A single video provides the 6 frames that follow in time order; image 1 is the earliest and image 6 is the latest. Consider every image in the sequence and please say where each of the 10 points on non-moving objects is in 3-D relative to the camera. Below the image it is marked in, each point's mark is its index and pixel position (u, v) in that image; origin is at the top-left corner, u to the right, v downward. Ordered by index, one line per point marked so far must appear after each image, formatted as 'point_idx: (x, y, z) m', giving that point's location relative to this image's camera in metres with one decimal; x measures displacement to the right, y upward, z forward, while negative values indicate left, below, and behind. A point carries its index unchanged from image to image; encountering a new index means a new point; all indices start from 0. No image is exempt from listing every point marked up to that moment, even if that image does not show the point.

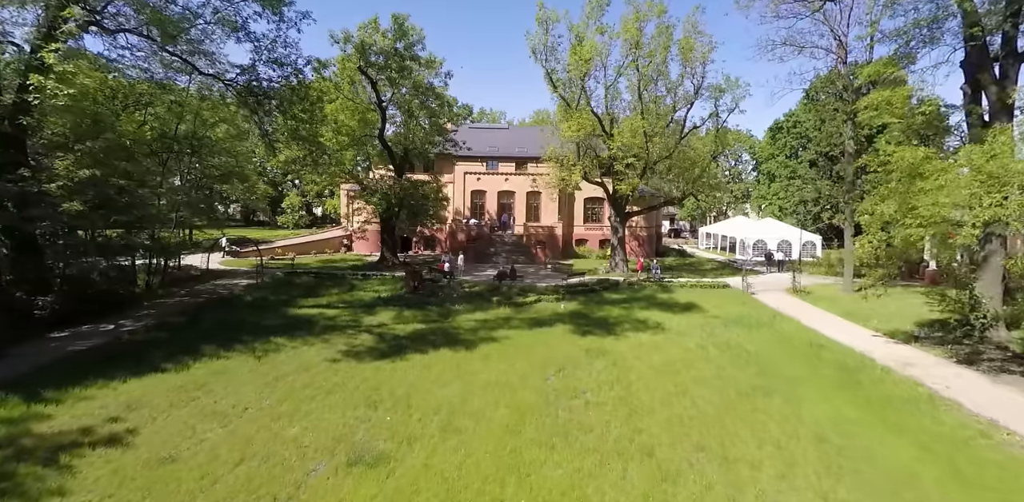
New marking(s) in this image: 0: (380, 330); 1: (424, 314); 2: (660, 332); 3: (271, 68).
0: (-4.3, -2.6, +16.2) m
1: (-3.2, -2.3, +18.4) m
2: (+4.9, -2.7, +16.5) m
3: (-7.8, +6.0, +16.2) m
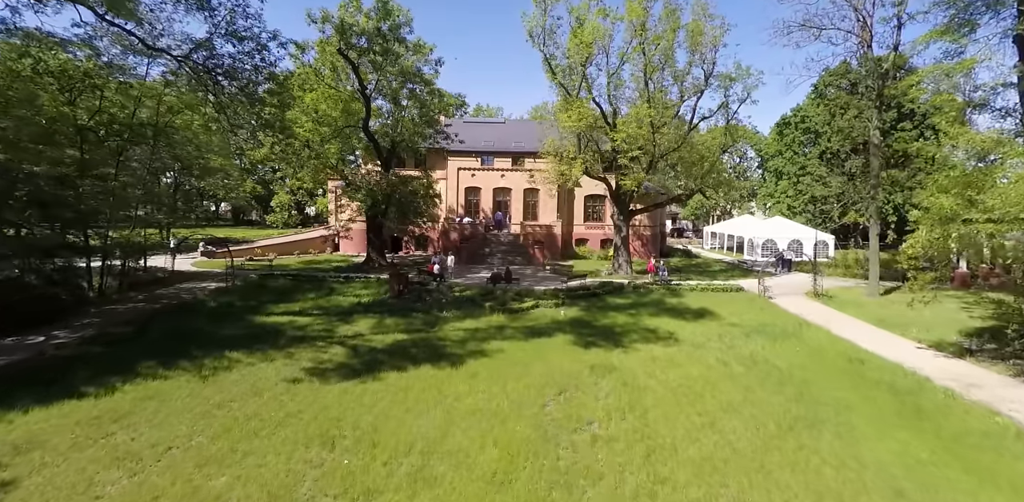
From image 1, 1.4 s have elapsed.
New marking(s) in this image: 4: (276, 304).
0: (-4.5, -2.6, +14.2) m
1: (-3.4, -2.4, +16.4) m
2: (+4.7, -2.7, +14.6) m
3: (-8.0, +5.9, +14.2) m
4: (-8.5, -1.9, +17.9) m
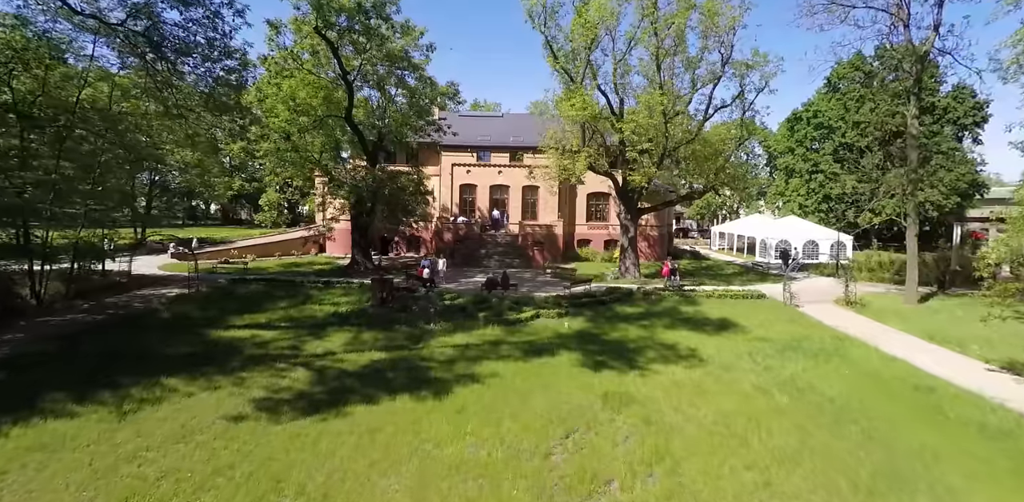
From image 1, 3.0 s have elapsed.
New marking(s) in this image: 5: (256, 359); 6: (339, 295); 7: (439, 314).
0: (-4.6, -2.7, +12.0) m
1: (-3.5, -2.5, +14.2) m
2: (+4.6, -2.8, +12.4) m
3: (-8.1, +5.8, +12.0) m
4: (-8.6, -2.0, +15.7) m
5: (-6.1, -2.6, +12.0) m
6: (-6.5, -1.7, +18.8) m
7: (-2.4, -2.1, +16.5) m
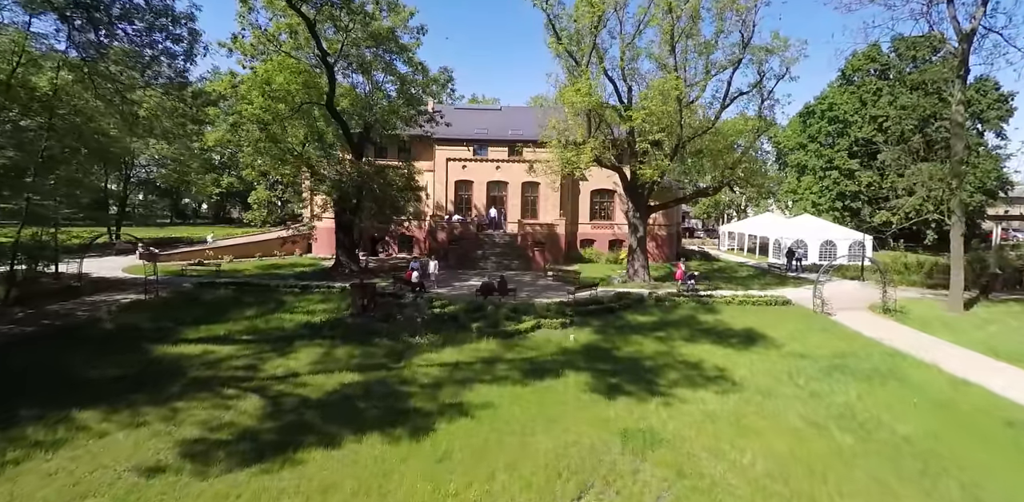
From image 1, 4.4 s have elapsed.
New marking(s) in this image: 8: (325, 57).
0: (-4.6, -2.7, +10.0) m
1: (-3.6, -2.5, +12.2) m
2: (+4.6, -2.9, +10.4) m
3: (-8.2, +5.8, +10.0) m
4: (-8.7, -2.1, +13.7) m
5: (-6.2, -2.7, +10.0) m
6: (-6.6, -1.7, +16.8) m
7: (-2.5, -2.1, +14.5) m
8: (-7.3, +7.6, +19.4) m
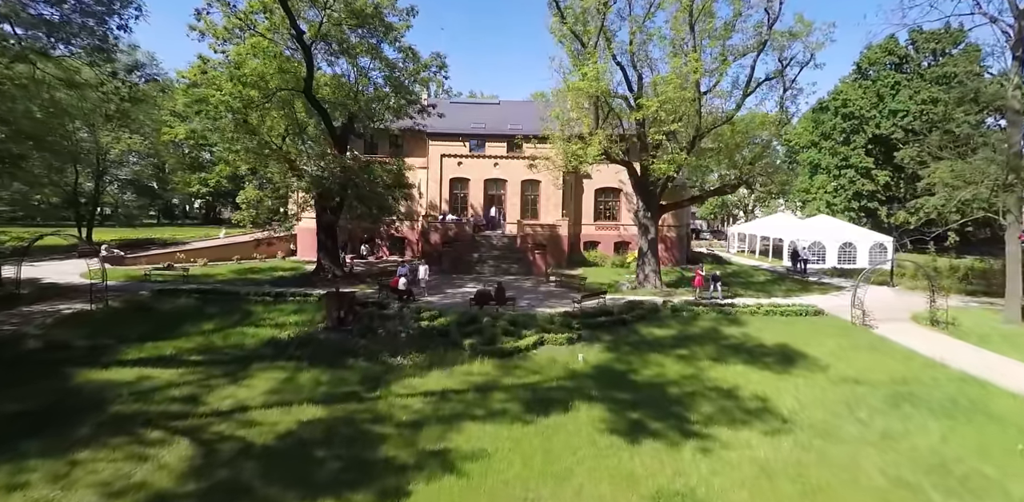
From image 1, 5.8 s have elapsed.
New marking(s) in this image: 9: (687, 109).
0: (-4.6, -2.8, +8.0) m
1: (-3.6, -2.6, +10.2) m
2: (+4.6, -3.0, +8.4) m
3: (-8.2, +5.7, +8.0) m
4: (-8.7, -2.2, +11.7) m
5: (-6.2, -2.7, +8.0) m
6: (-6.6, -1.8, +14.8) m
7: (-2.5, -2.3, +12.5) m
8: (-7.3, +7.5, +17.4) m
9: (+6.5, +5.3, +18.7) m
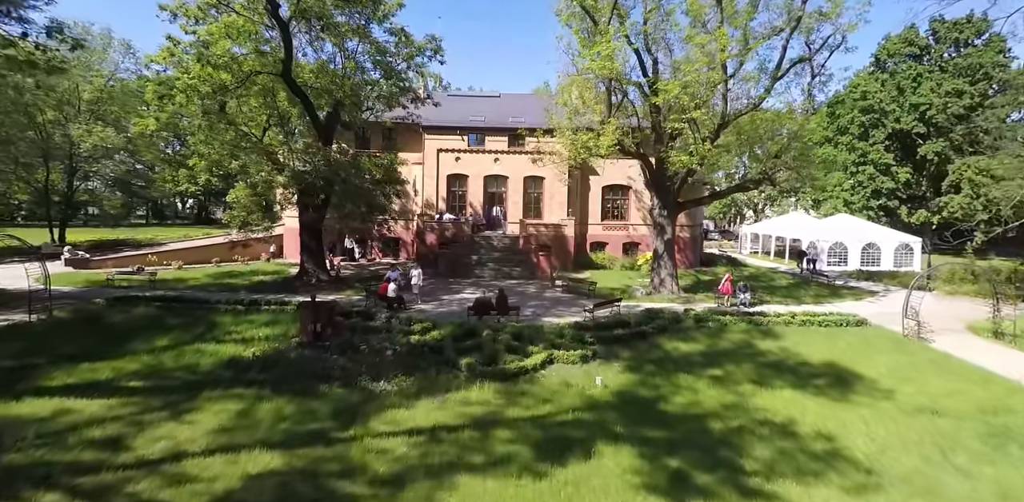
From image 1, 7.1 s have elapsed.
0: (-4.5, -2.9, +6.1) m
1: (-3.5, -2.7, +8.3) m
2: (+4.7, -3.0, +6.6) m
3: (-8.1, +5.6, +6.1) m
4: (-8.6, -2.2, +9.8) m
5: (-6.1, -2.8, +6.1) m
6: (-6.5, -1.9, +12.9) m
7: (-2.4, -2.3, +10.6) m
8: (-7.2, +7.4, +15.6) m
9: (+6.6, +5.2, +16.8) m
